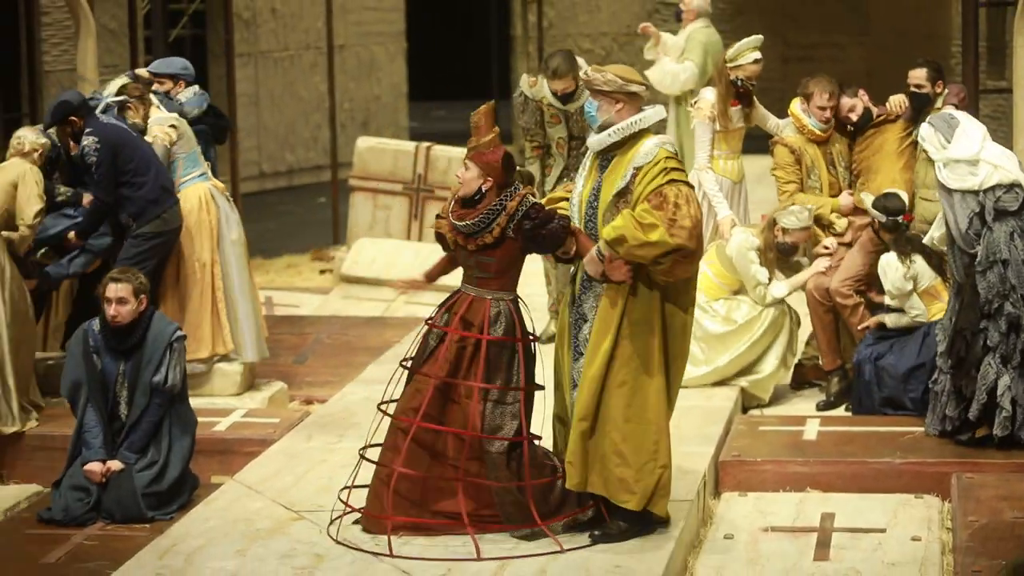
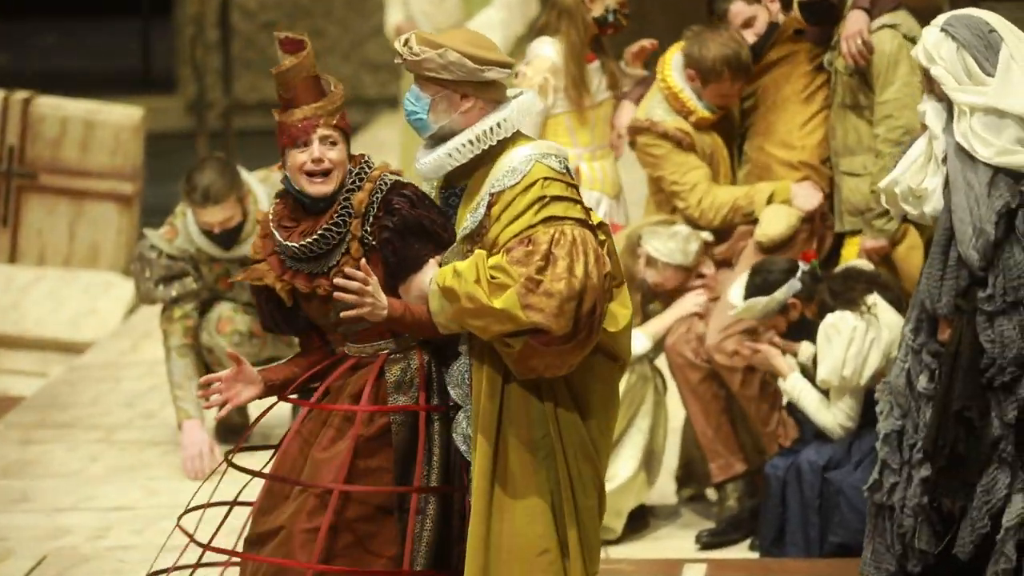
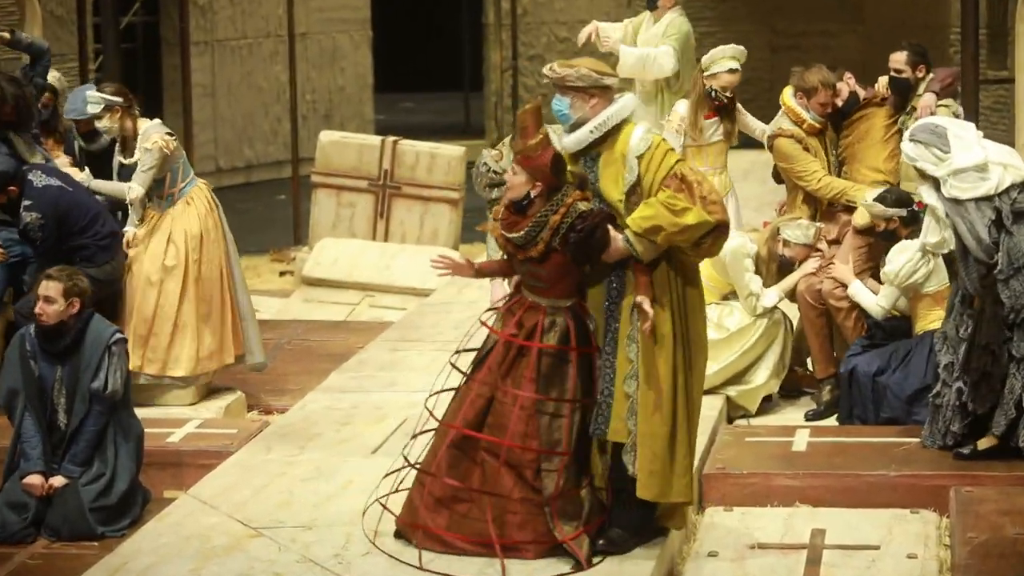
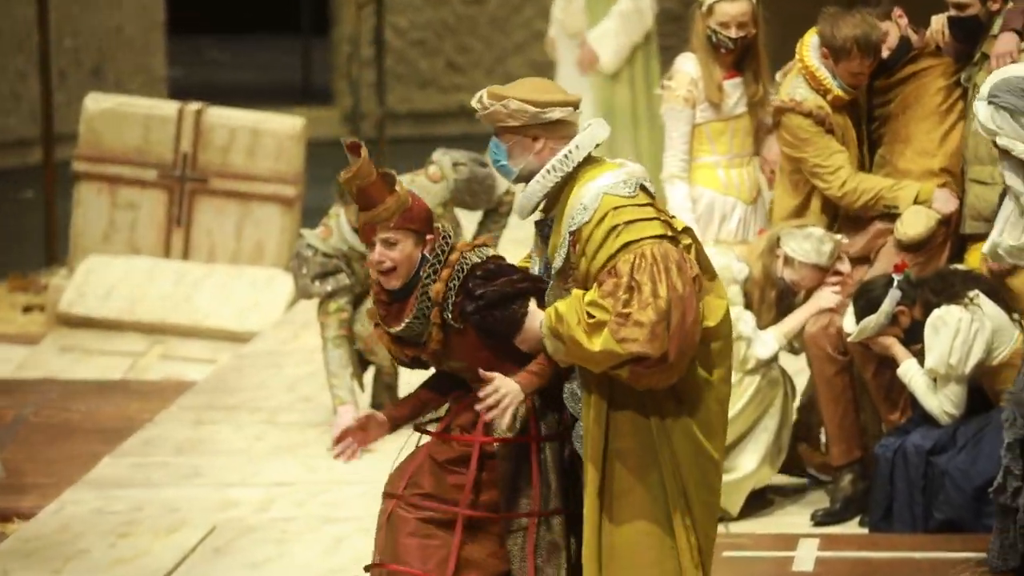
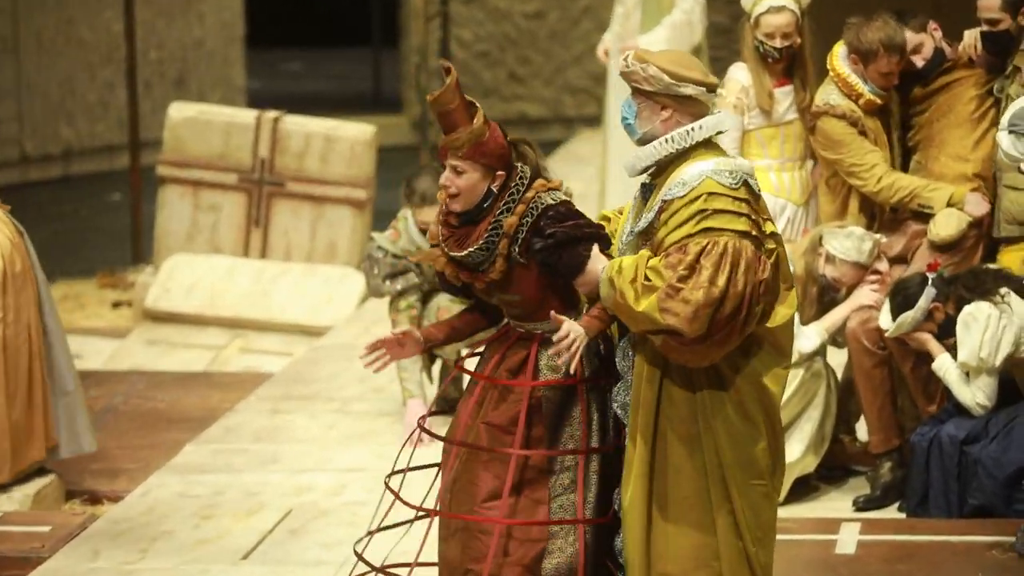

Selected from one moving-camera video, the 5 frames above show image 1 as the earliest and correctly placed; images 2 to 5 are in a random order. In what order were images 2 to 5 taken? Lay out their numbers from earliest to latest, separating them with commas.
3, 5, 4, 2
